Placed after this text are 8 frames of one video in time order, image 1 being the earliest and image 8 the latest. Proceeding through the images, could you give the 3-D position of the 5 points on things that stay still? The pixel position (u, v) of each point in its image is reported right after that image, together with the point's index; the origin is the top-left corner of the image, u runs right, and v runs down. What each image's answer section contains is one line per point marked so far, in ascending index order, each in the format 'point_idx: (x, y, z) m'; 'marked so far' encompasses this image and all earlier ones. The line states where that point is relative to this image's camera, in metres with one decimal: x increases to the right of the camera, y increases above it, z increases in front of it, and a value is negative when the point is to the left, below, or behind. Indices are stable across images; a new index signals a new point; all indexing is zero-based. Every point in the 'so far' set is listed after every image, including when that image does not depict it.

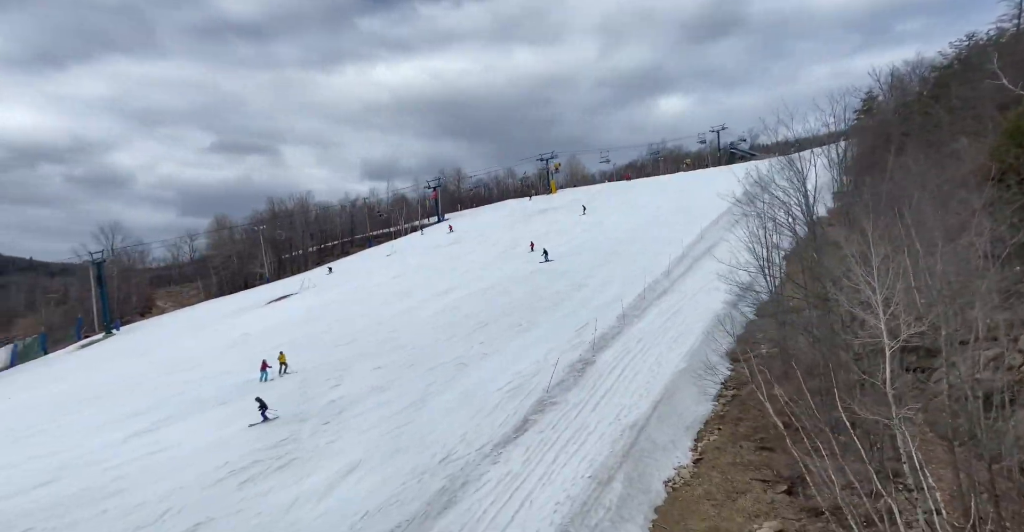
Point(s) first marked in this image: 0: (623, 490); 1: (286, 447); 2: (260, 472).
0: (+1.7, -3.6, +10.2) m
1: (-5.8, -4.6, +16.3) m
2: (-5.9, -4.8, +15.0) m
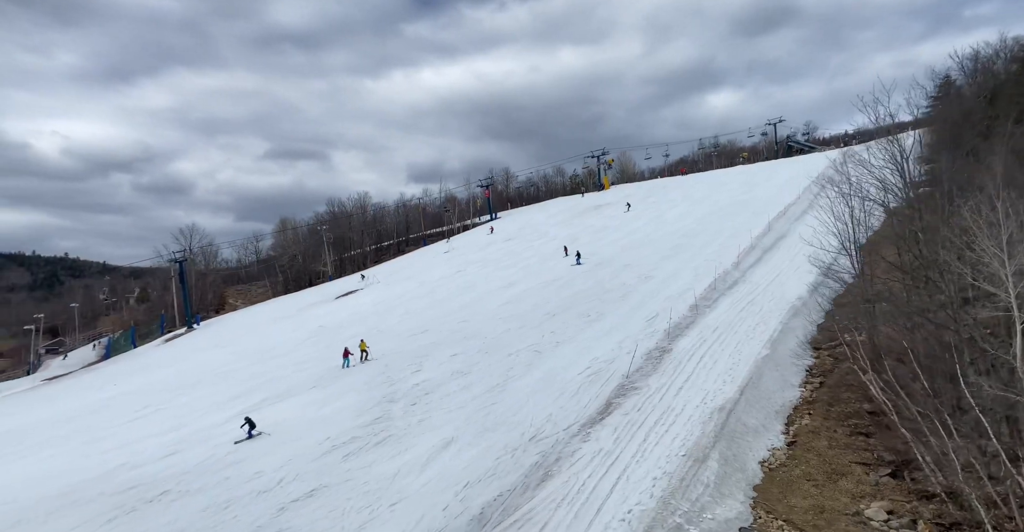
0: (+3.3, -3.2, +10.3) m
1: (-3.5, -4.3, +17.1) m
2: (-3.7, -4.5, +15.8) m
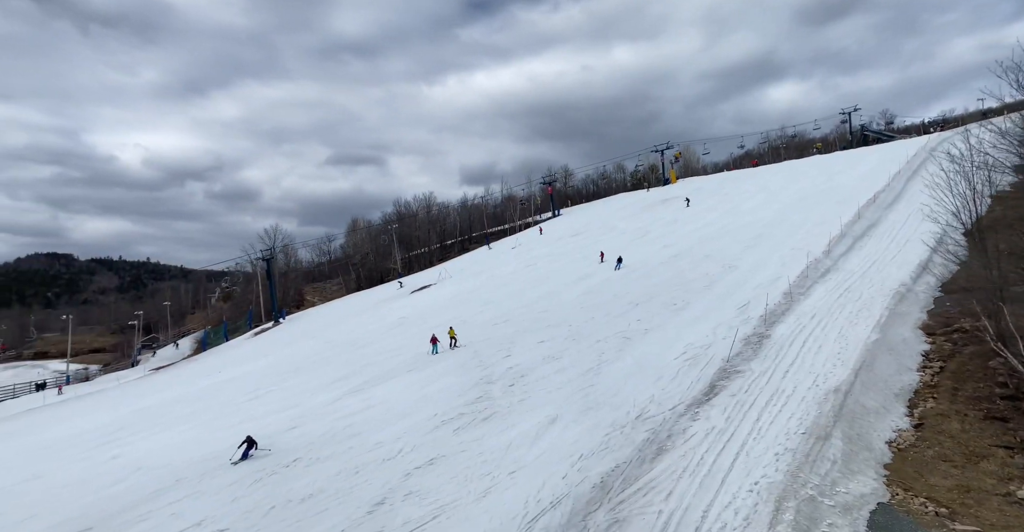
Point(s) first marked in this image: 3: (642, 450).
0: (+5.1, -2.8, +10.0) m
1: (-0.8, -3.8, +17.6) m
2: (-1.2, -4.0, +16.3) m
3: (+2.2, -3.1, +10.9) m
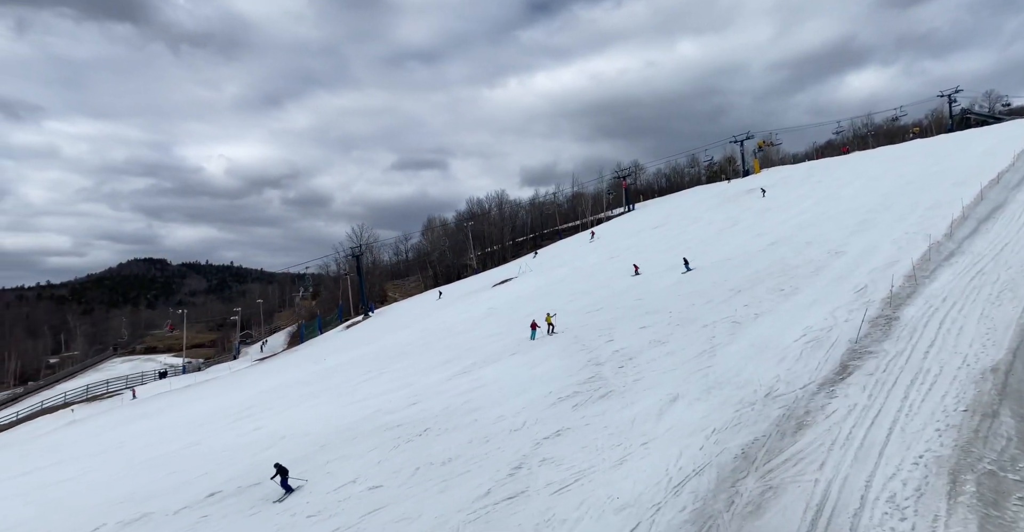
0: (+7.1, -2.2, +9.1) m
1: (+2.4, -3.1, +17.5) m
2: (+1.8, -3.4, +16.3) m
3: (+4.4, -2.5, +10.5) m
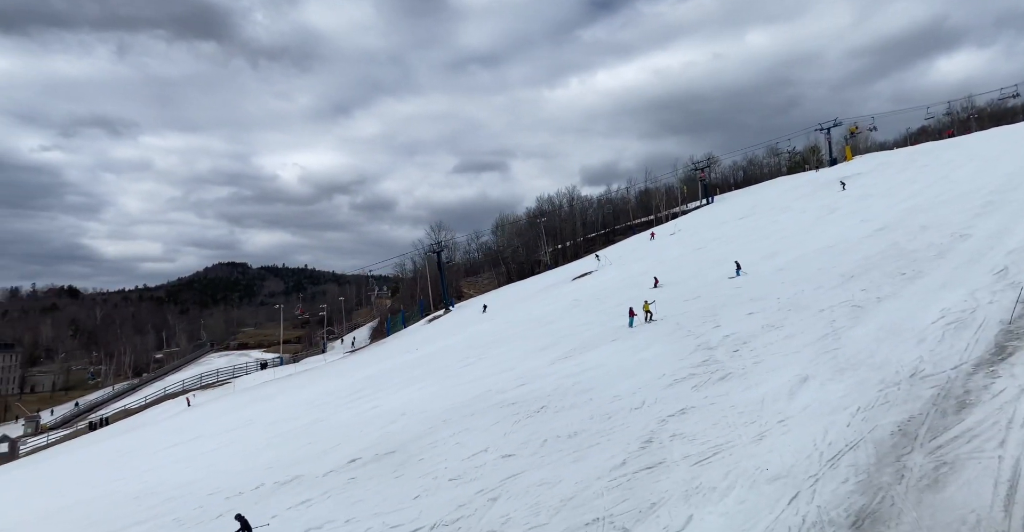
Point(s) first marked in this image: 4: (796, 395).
0: (+8.9, -1.7, +7.8) m
1: (+5.4, -2.5, +16.9) m
2: (+4.7, -2.8, +15.8) m
3: (+6.3, -2.0, +9.6) m
4: (+5.3, -2.4, +12.1) m
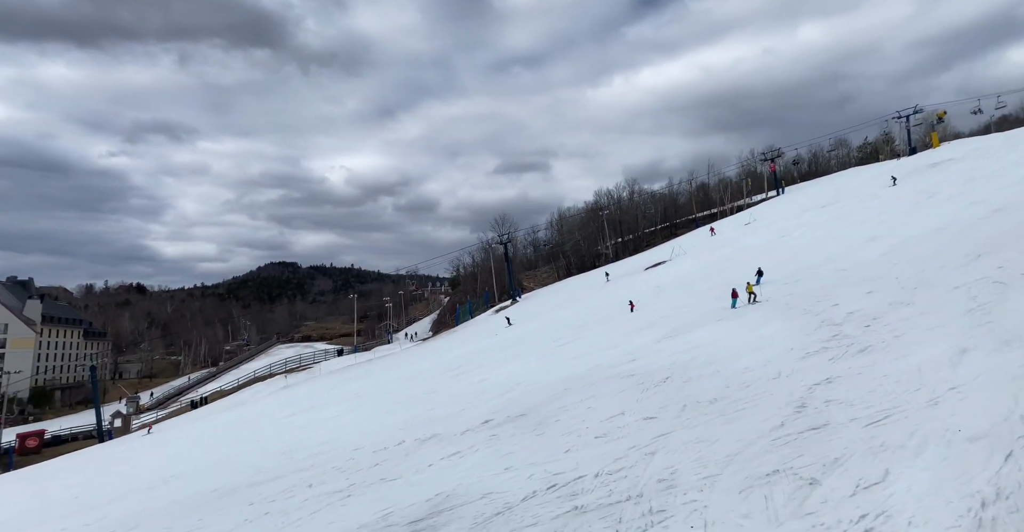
0: (+10.6, -1.0, +6.4) m
1: (+8.4, -1.7, +15.8) m
2: (+7.5, -2.0, +14.8) m
3: (+8.3, -1.3, +8.5) m
4: (+7.7, -1.7, +11.1) m
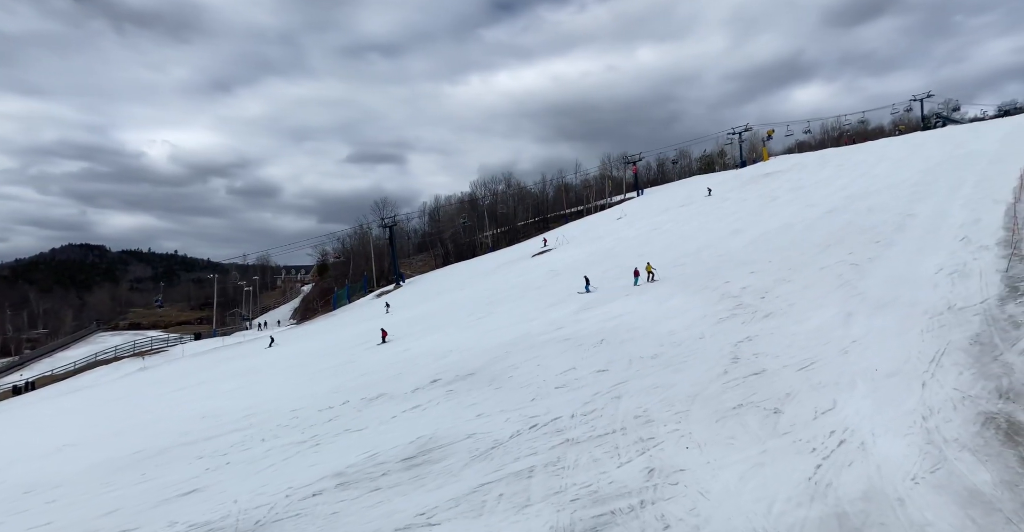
0: (+10.3, -0.6, +8.2) m
1: (+6.6, -1.0, +17.2) m
2: (+5.9, -1.3, +16.1) m
3: (+7.7, -0.9, +9.9) m
4: (+6.6, -1.1, +12.5) m
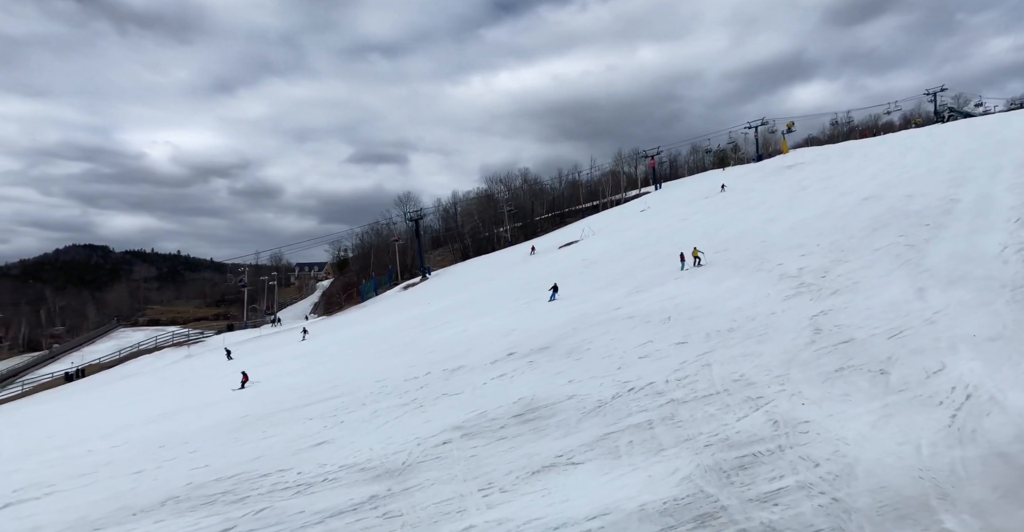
0: (+11.4, -0.2, +7.7) m
1: (+8.2, -0.4, +16.9) m
2: (+7.5, -0.8, +15.8) m
3: (+8.9, -0.4, +9.6) m
4: (+8.0, -0.7, +12.2) m
